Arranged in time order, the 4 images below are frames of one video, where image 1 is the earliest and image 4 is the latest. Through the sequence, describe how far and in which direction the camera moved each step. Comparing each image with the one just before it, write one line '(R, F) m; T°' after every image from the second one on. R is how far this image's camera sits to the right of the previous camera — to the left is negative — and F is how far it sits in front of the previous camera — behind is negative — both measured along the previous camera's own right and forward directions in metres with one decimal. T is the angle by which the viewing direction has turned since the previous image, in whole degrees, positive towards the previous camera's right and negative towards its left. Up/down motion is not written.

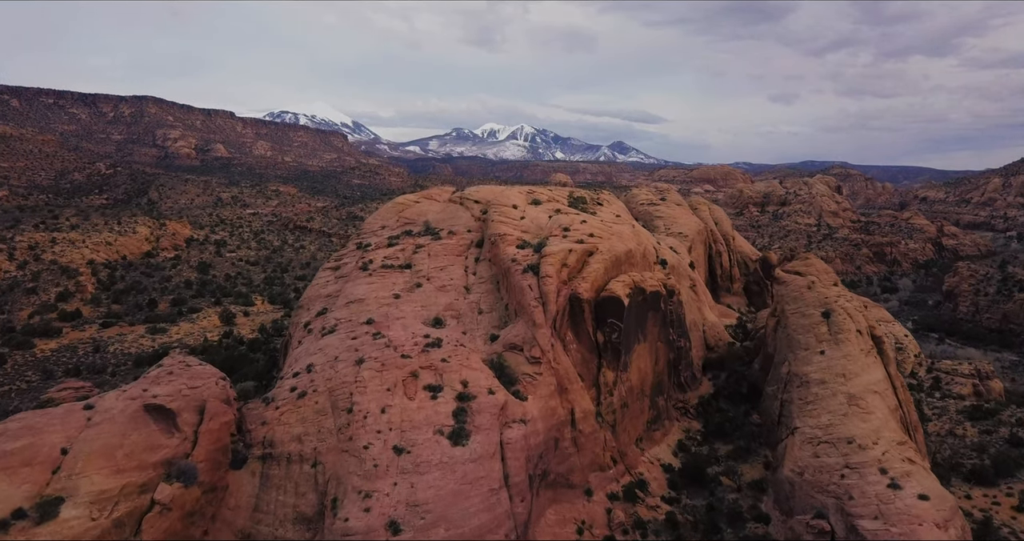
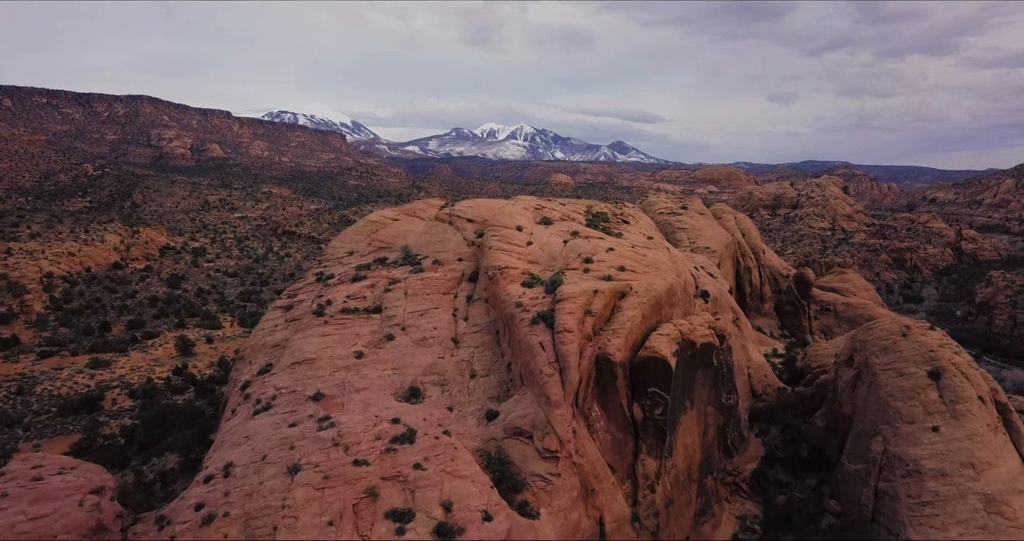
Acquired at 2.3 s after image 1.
(-0.2, +6.3) m; 0°
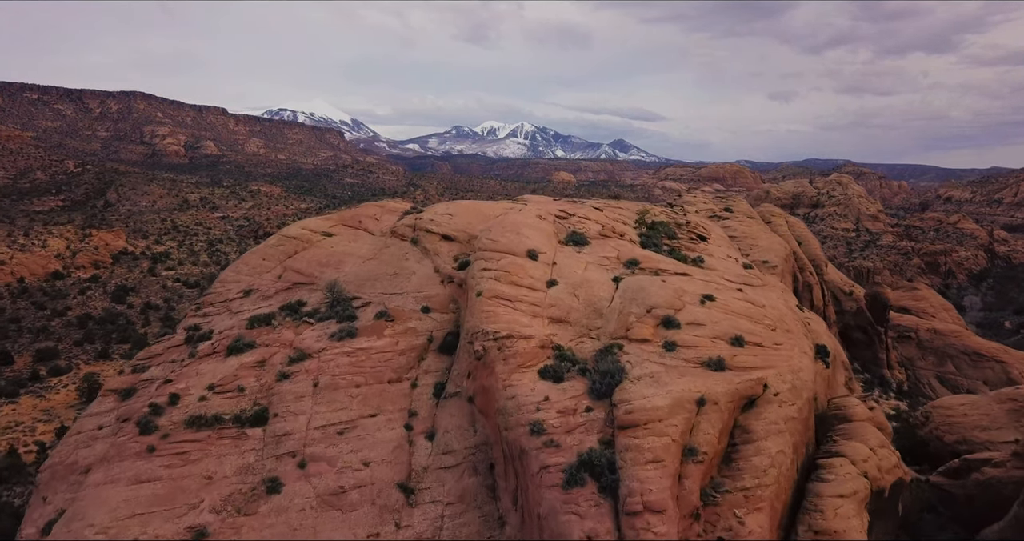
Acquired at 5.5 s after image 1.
(-0.2, +9.2) m; 0°
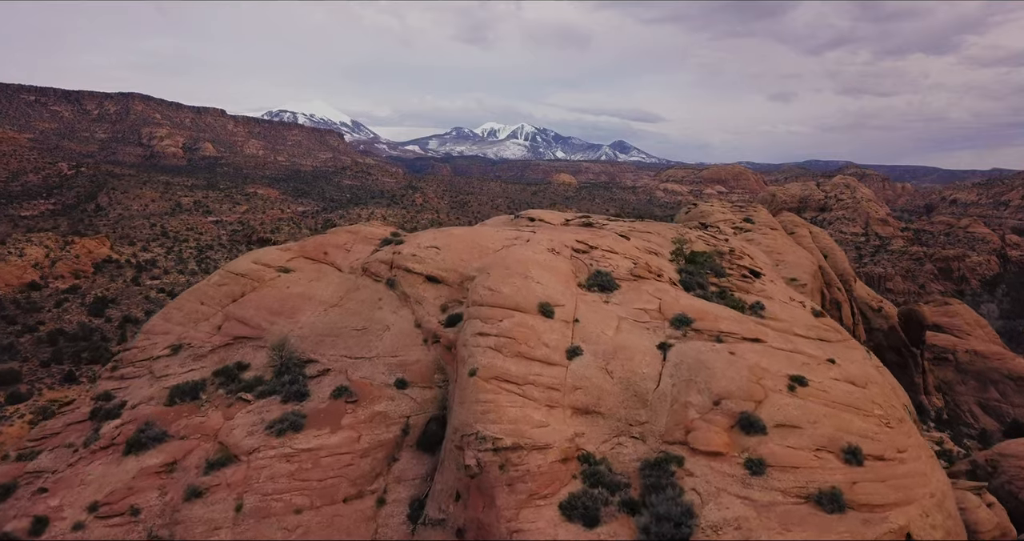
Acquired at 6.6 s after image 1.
(-0.1, +3.1) m; 0°
